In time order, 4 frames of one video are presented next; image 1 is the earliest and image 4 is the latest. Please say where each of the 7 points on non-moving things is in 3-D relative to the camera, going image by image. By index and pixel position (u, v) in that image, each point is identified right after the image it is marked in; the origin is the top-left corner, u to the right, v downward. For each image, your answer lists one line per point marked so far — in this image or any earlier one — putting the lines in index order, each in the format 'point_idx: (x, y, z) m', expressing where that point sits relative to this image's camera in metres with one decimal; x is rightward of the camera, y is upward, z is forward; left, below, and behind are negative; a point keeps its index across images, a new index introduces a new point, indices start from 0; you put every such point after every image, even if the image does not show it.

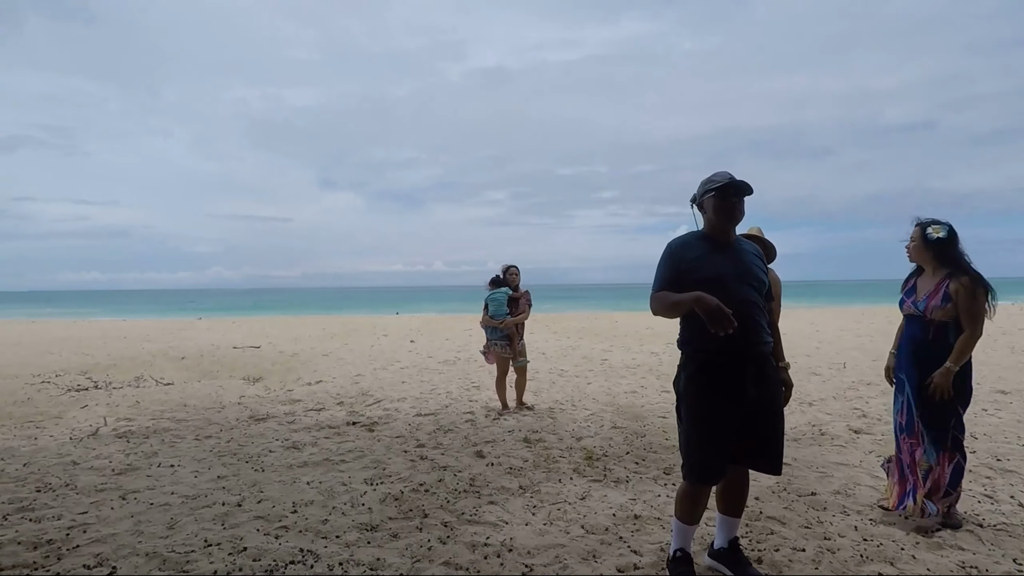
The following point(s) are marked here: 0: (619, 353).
0: (+2.2, -1.3, +11.6) m
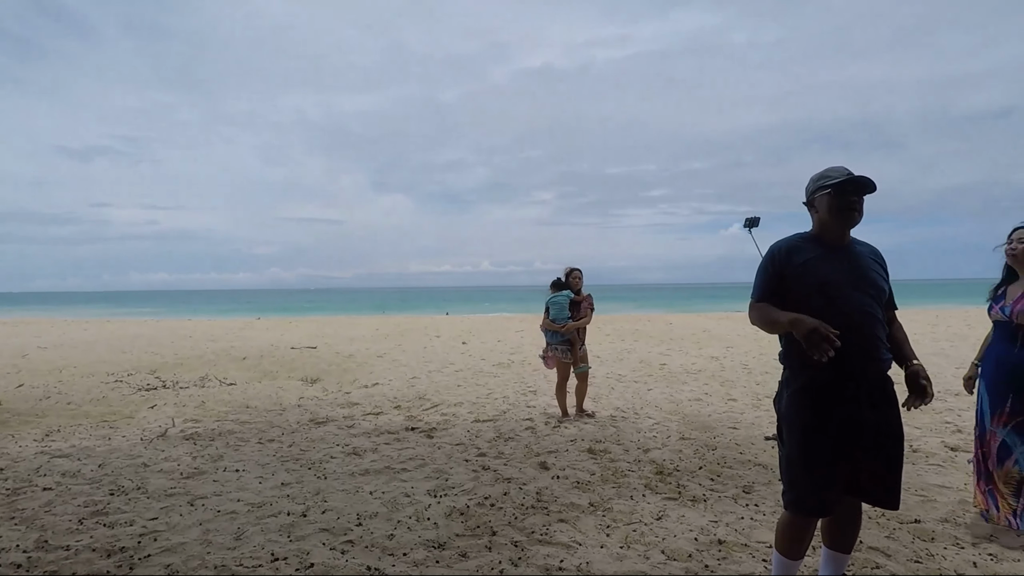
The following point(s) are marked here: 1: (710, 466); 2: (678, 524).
0: (+3.2, -1.3, +11.2) m
1: (+1.5, -1.3, +4.3) m
2: (+0.9, -1.3, +3.2) m
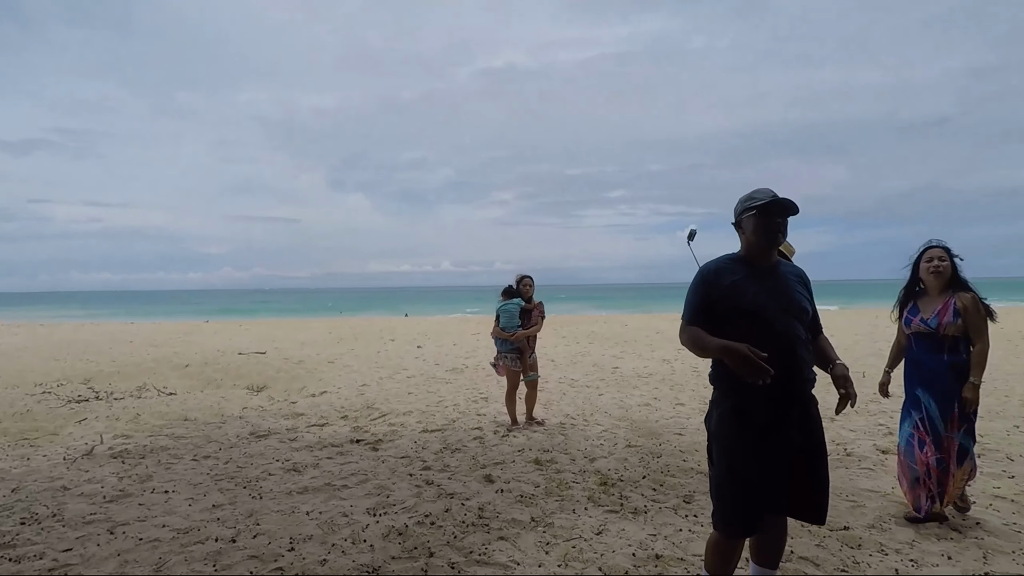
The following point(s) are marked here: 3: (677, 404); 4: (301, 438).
0: (+2.3, -1.4, +11.4) m
1: (+1.1, -1.4, +4.3) m
2: (+0.6, -1.4, +3.2) m
3: (+2.0, -1.4, +7.1) m
4: (-2.0, -1.4, +5.4) m
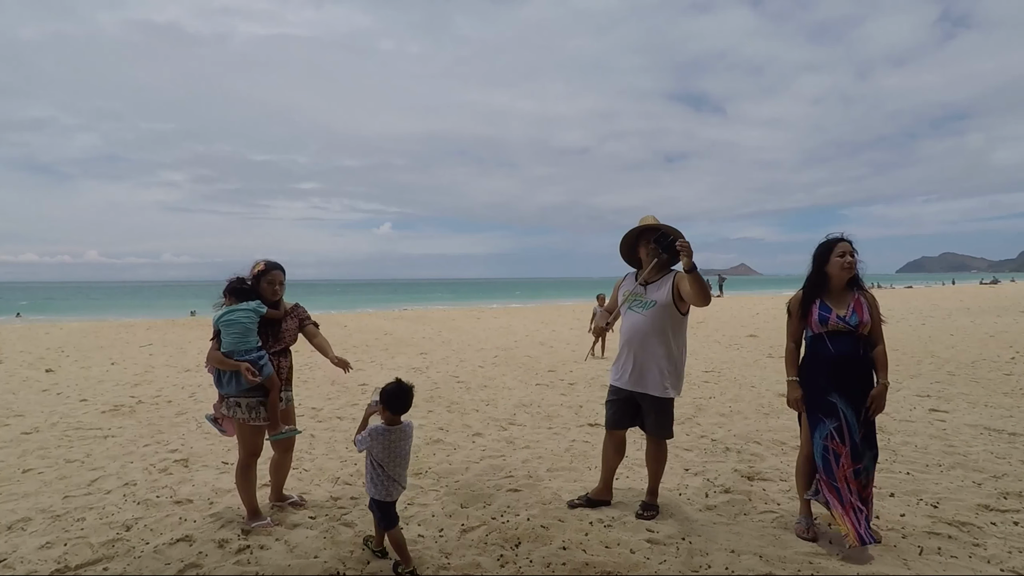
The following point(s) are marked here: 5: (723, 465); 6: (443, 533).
0: (-2.2, -1.4, +9.3) m
1: (+0.2, -1.4, +2.6) m
2: (+0.3, -1.4, +1.3) m
3: (-0.4, -1.4, +5.4) m
4: (-3.0, -1.4, +2.0) m
5: (+1.6, -1.4, +4.5) m
6: (-0.4, -1.4, +3.3) m
